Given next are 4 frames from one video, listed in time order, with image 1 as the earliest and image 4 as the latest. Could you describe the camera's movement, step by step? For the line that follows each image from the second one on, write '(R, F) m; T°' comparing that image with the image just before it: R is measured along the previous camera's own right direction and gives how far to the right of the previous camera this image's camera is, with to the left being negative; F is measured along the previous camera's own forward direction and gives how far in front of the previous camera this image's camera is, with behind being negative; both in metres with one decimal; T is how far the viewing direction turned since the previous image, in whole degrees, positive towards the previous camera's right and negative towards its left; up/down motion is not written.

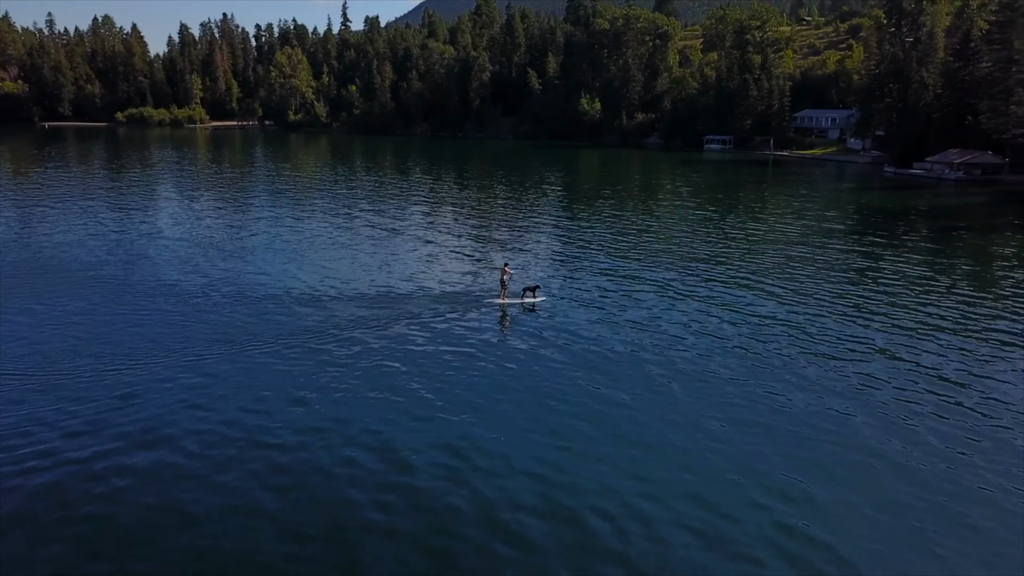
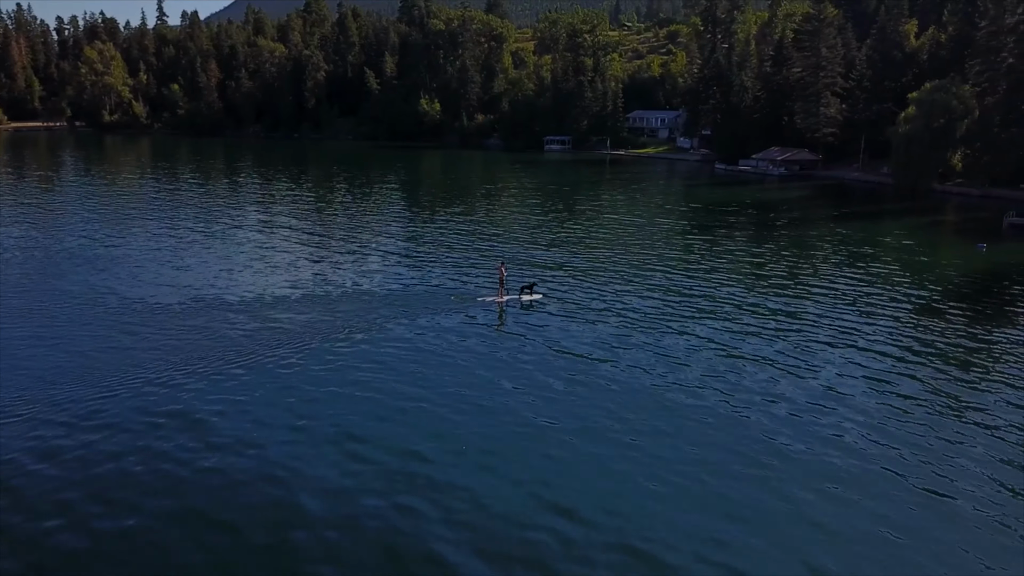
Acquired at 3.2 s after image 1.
(-2.1, +0.5) m; +11°
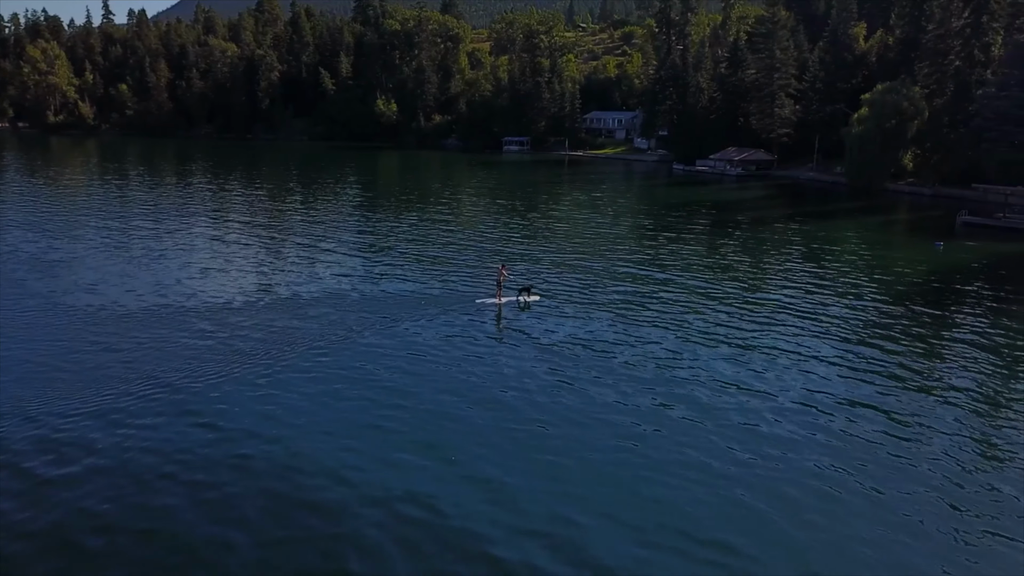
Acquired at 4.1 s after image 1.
(-0.5, +0.2) m; +3°
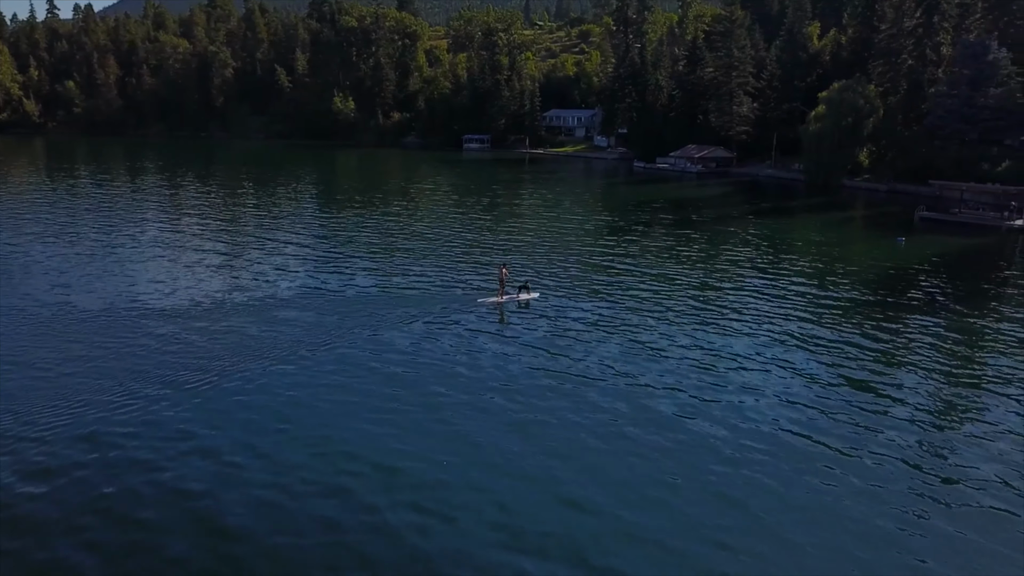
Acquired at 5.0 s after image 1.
(-0.5, +0.4) m; +3°
